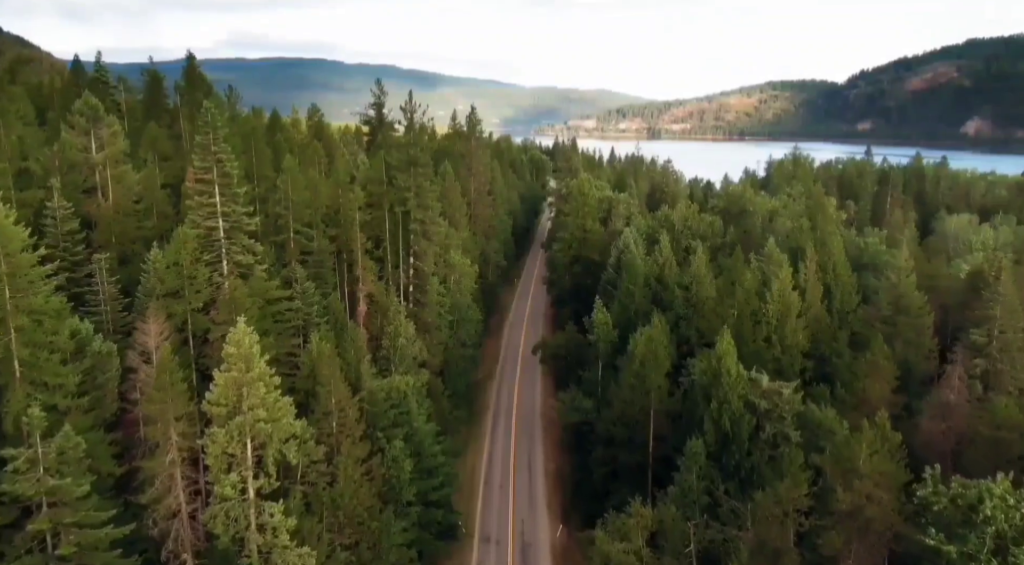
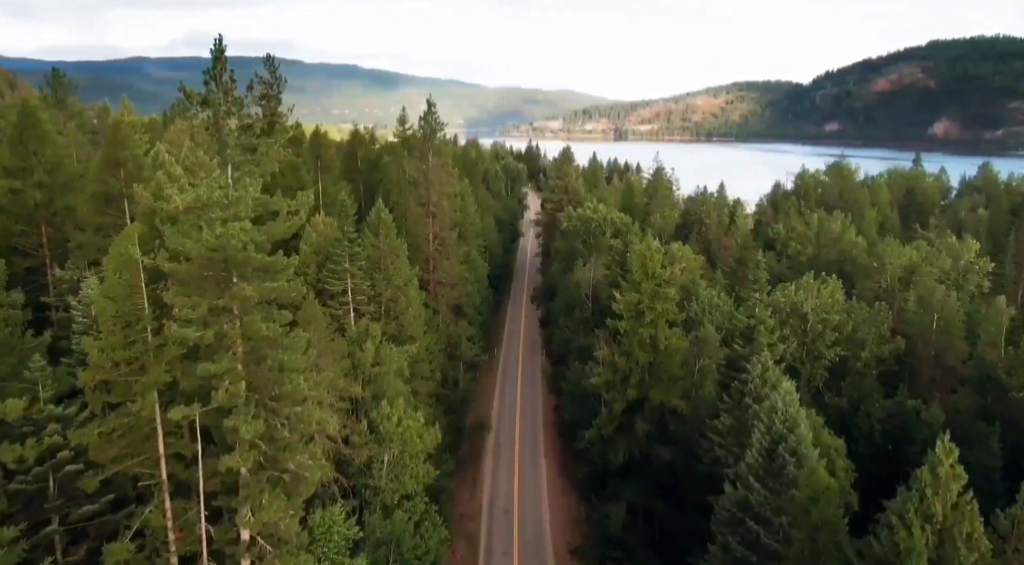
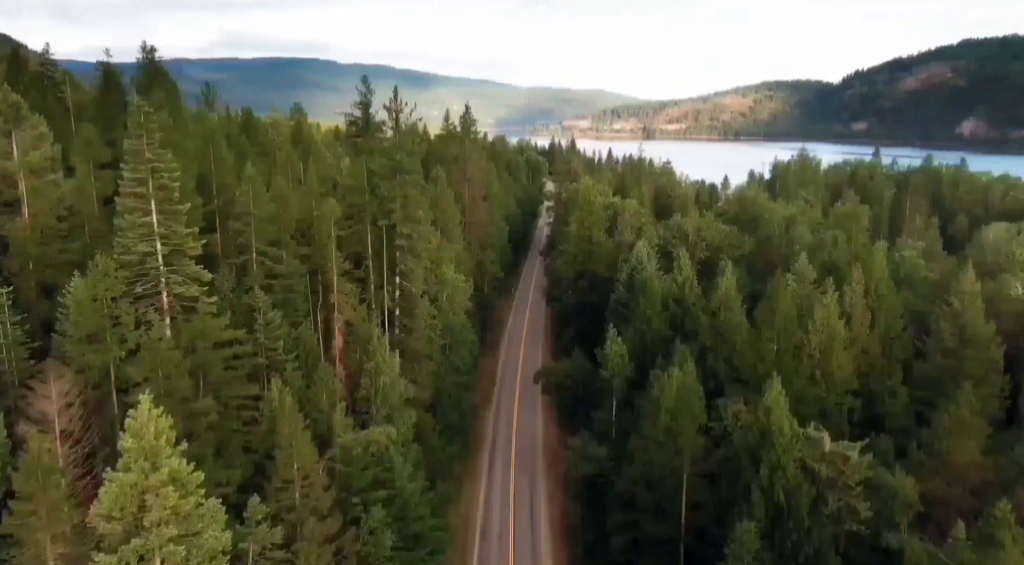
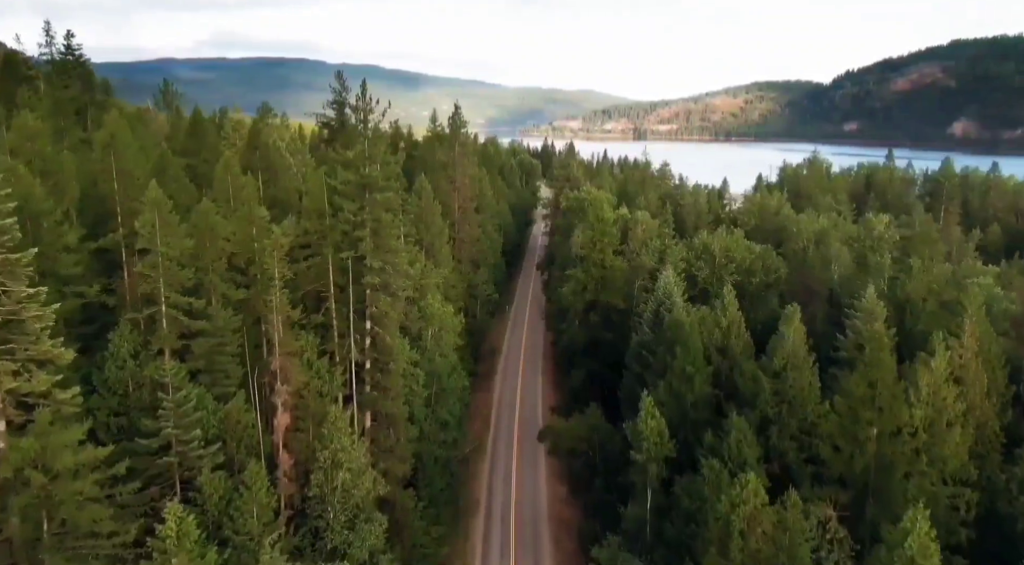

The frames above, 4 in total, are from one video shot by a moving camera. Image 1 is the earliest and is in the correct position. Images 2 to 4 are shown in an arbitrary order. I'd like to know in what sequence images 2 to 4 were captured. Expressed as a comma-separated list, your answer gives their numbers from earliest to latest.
3, 4, 2
